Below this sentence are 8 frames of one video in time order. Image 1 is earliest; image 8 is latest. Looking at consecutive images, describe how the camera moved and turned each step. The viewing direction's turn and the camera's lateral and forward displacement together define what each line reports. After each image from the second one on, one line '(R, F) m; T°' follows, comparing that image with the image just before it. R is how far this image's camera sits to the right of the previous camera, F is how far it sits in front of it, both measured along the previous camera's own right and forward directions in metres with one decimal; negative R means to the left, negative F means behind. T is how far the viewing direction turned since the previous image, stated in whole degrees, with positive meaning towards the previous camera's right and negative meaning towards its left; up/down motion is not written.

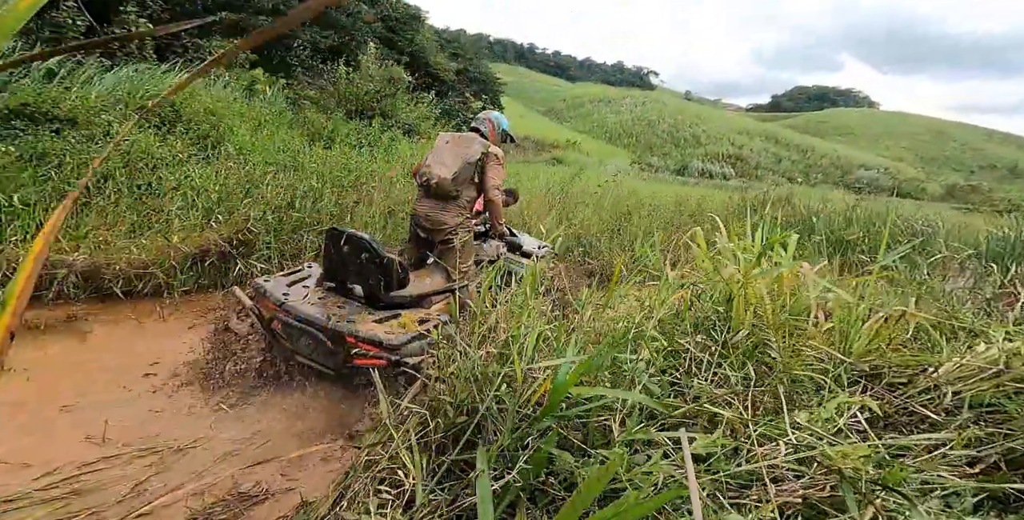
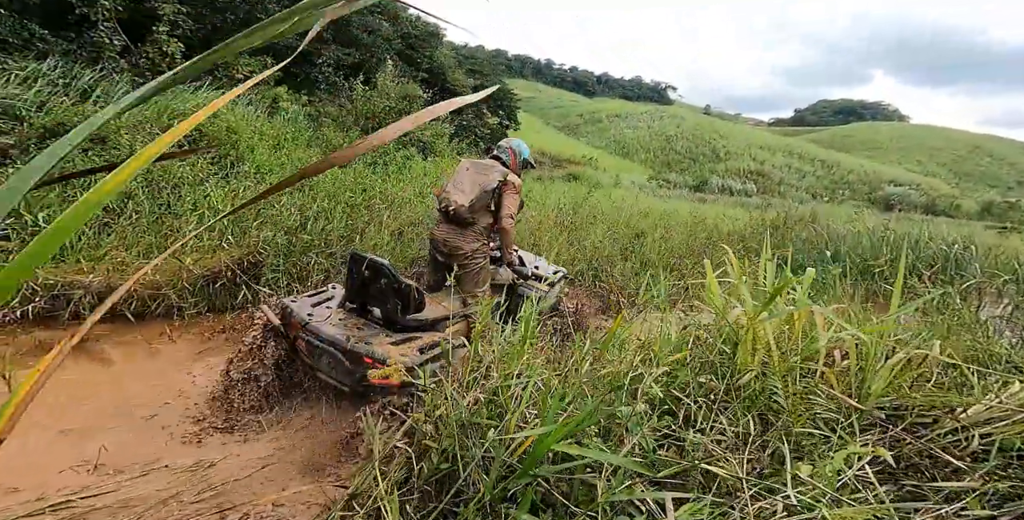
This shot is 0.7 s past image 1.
(+0.1, +0.1) m; -2°
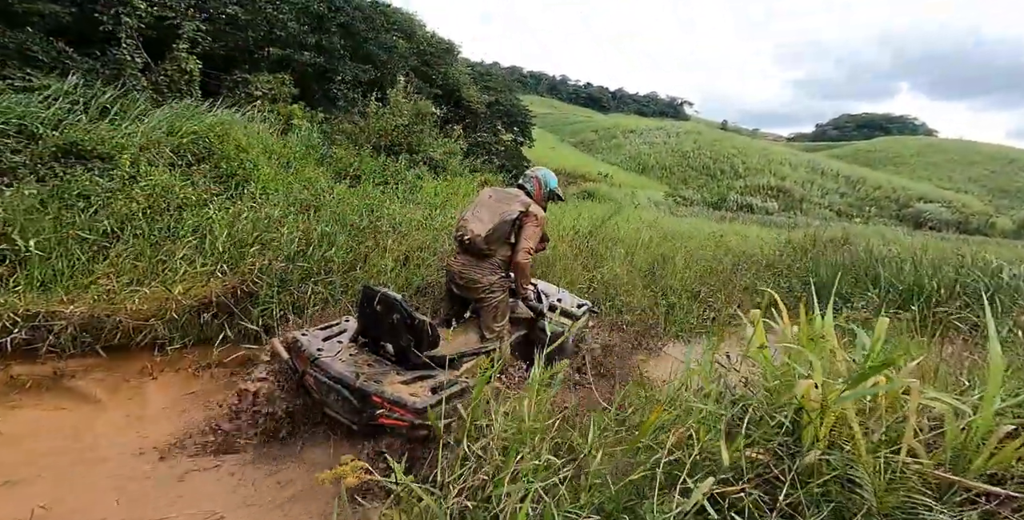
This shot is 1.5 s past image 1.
(0.0, +0.4) m; -2°
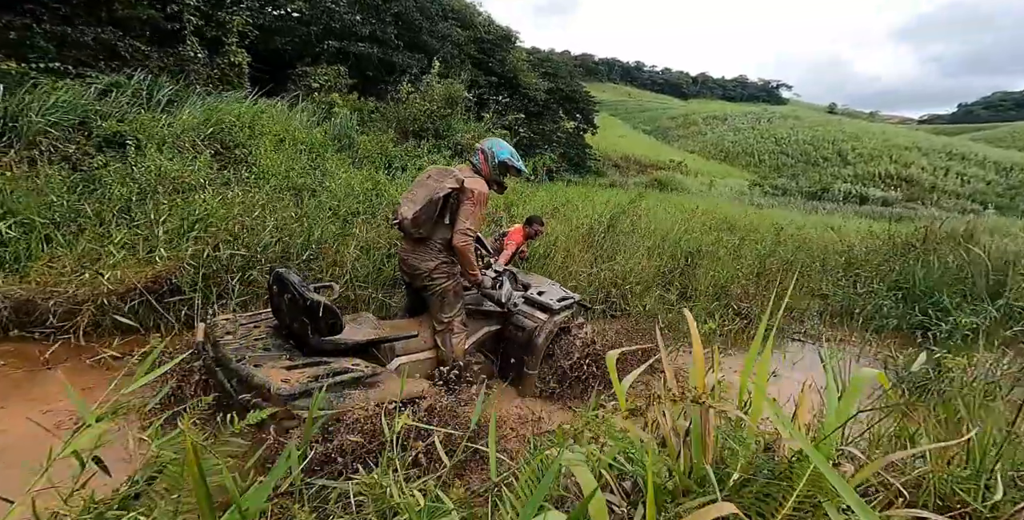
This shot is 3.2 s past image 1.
(+1.0, +0.9) m; -11°
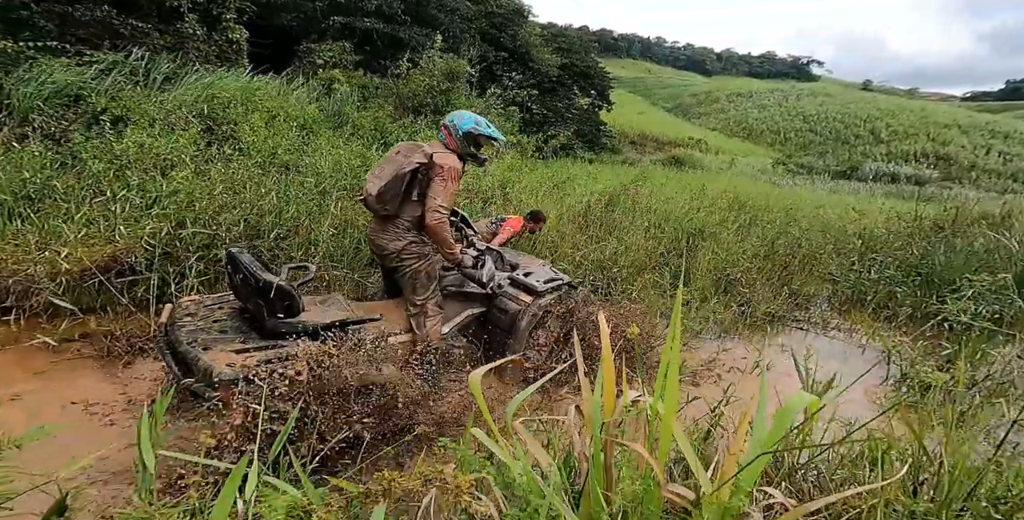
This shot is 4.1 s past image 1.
(+0.3, +0.3) m; -2°
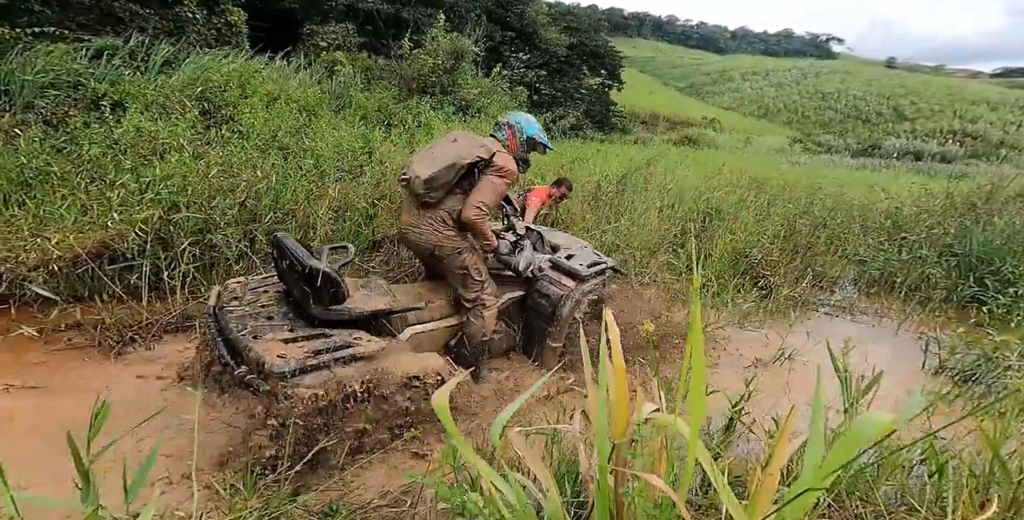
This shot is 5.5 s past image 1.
(+0.1, +0.2) m; -1°
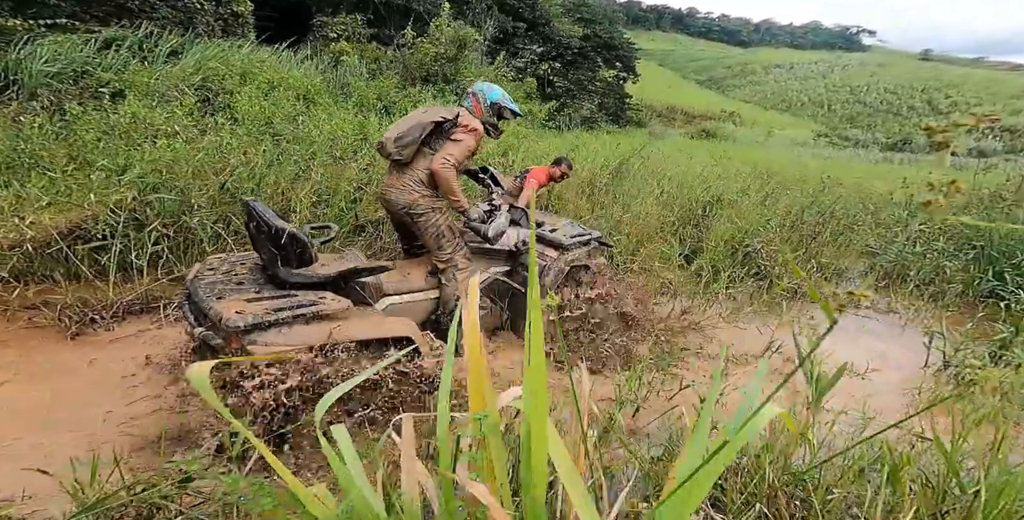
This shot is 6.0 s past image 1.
(+0.3, +0.2) m; -2°
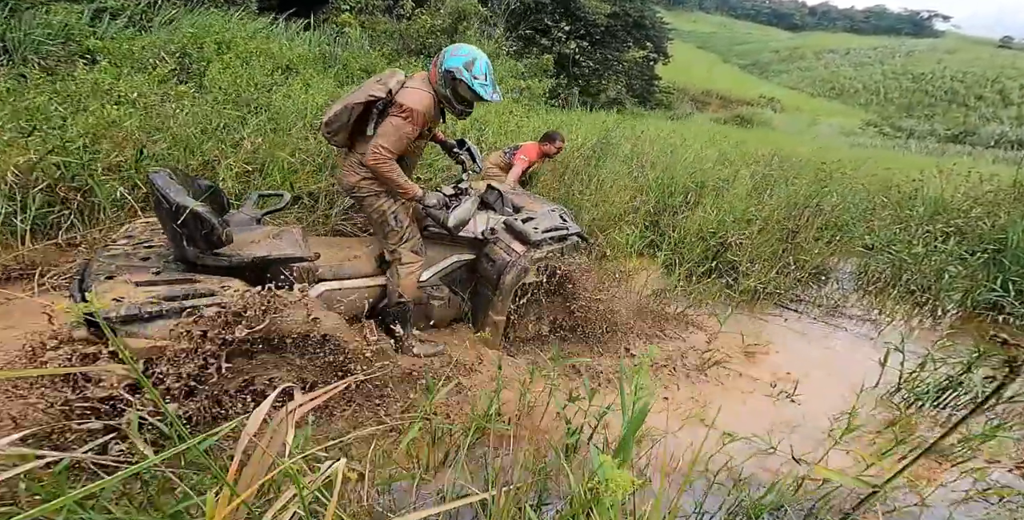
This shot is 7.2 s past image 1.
(+0.7, +0.4) m; -5°
